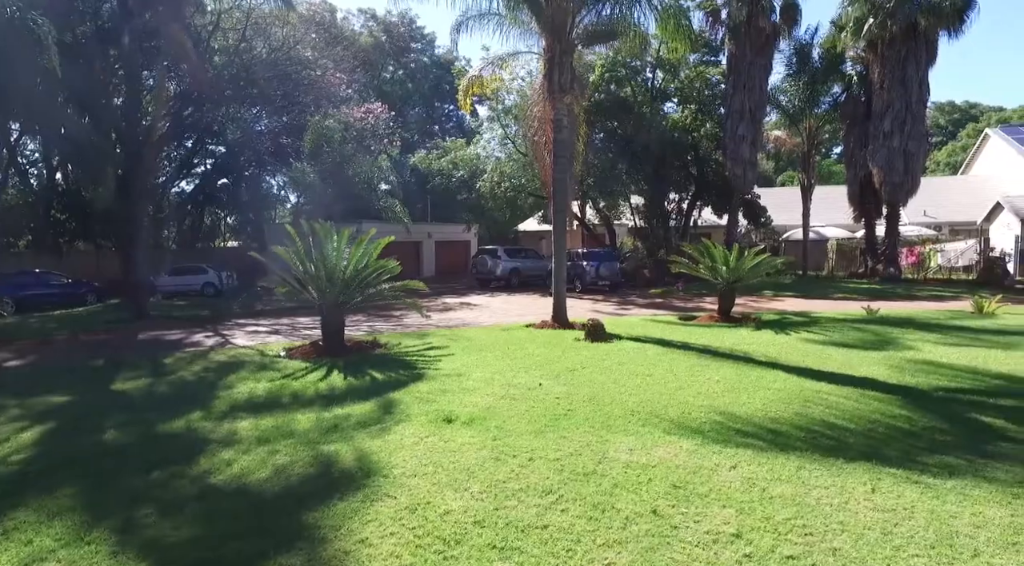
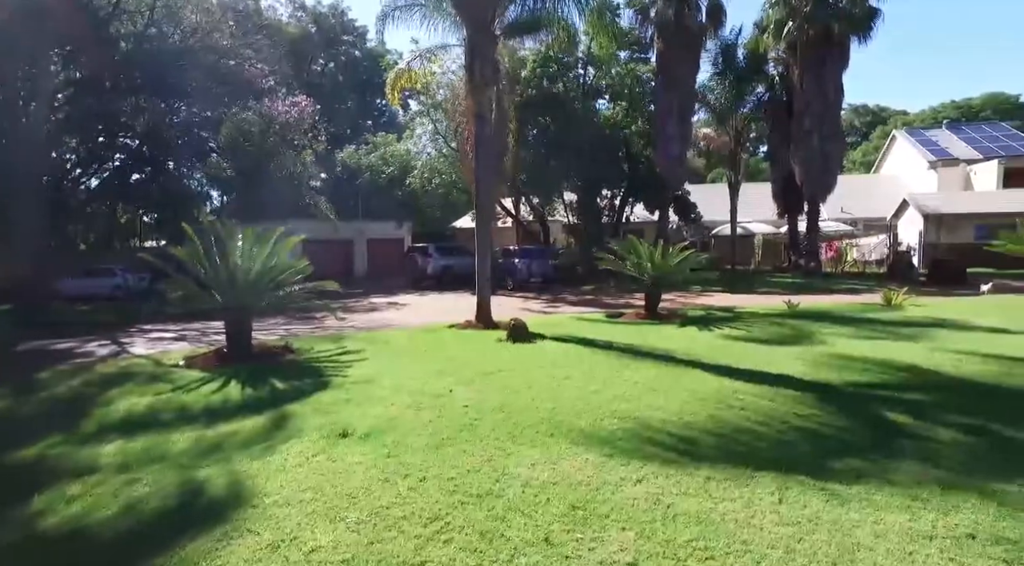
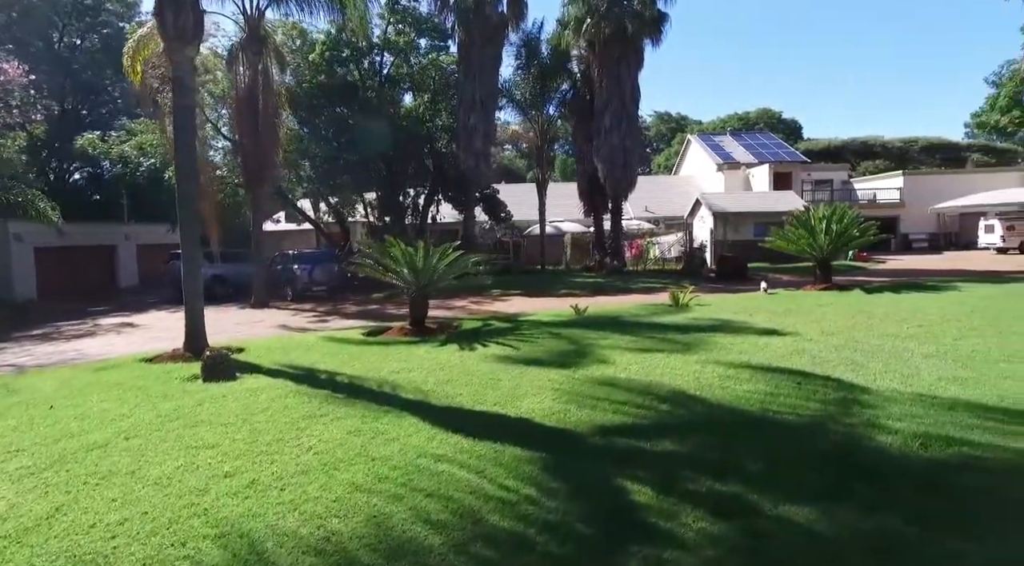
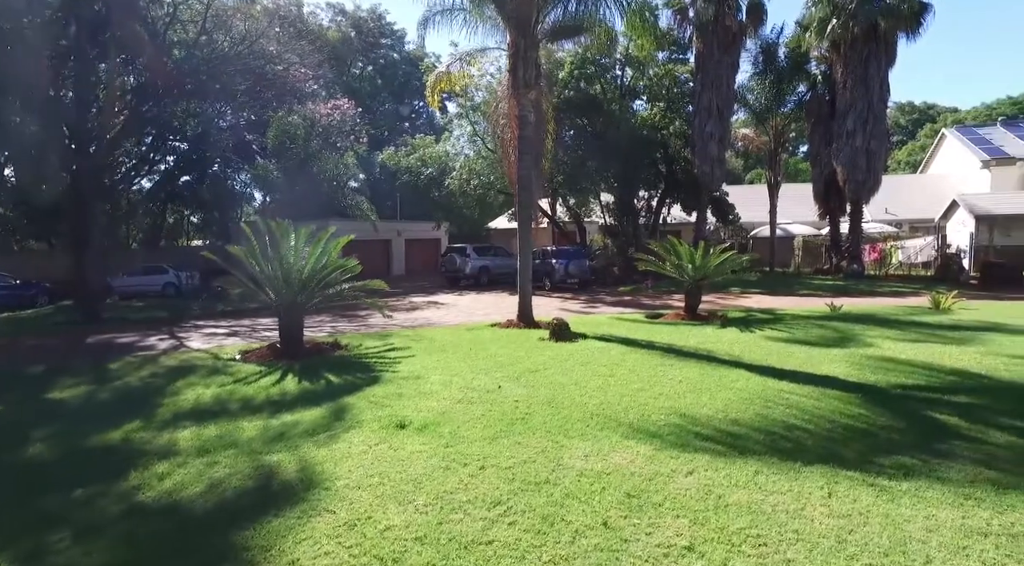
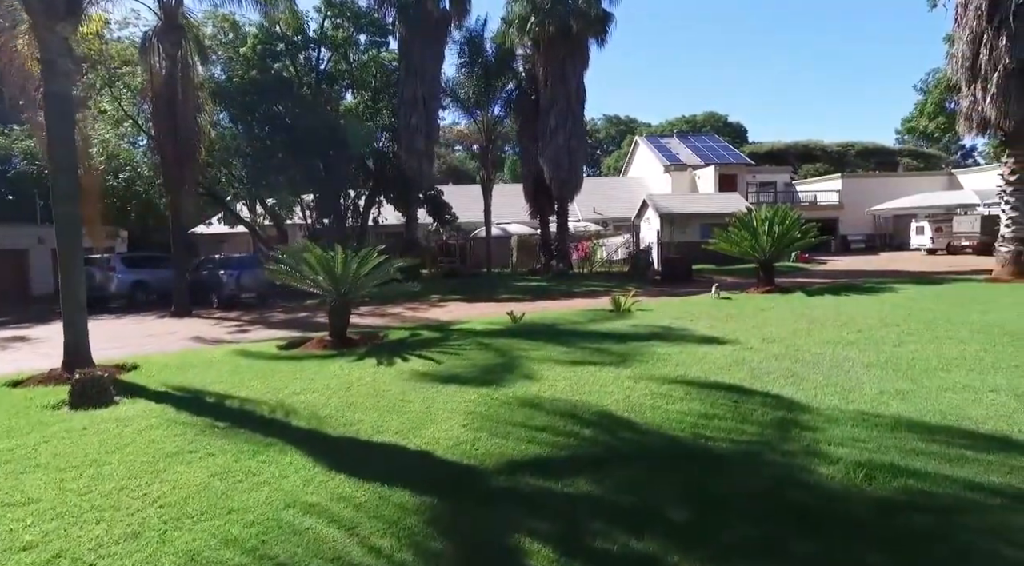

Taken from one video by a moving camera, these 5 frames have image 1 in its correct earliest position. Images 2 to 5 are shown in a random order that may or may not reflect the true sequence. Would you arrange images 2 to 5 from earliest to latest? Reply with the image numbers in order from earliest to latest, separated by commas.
4, 2, 3, 5
